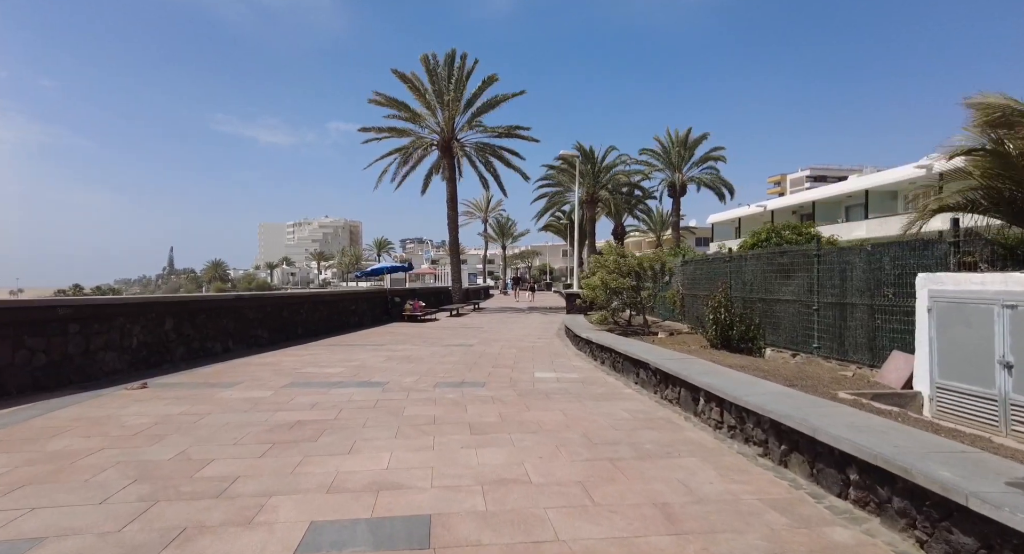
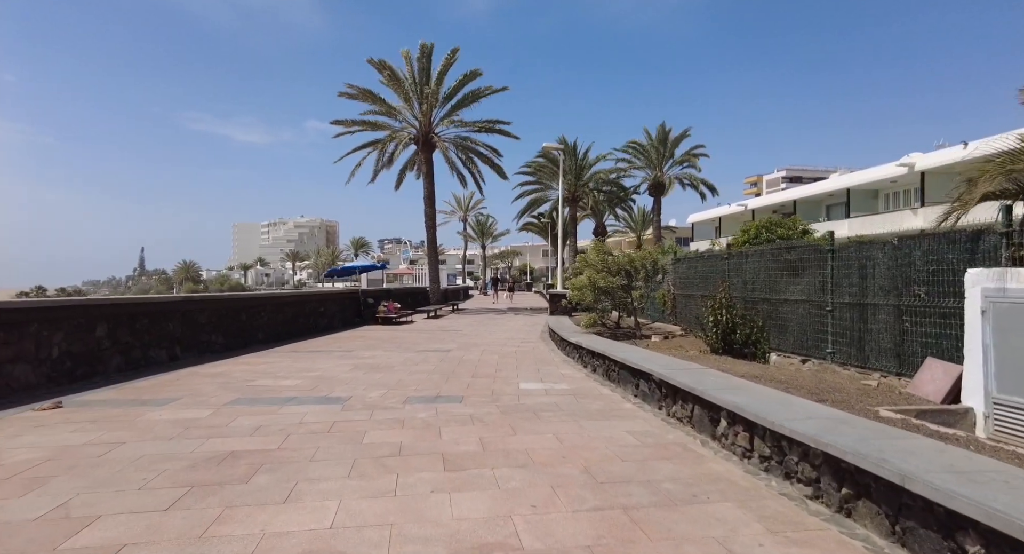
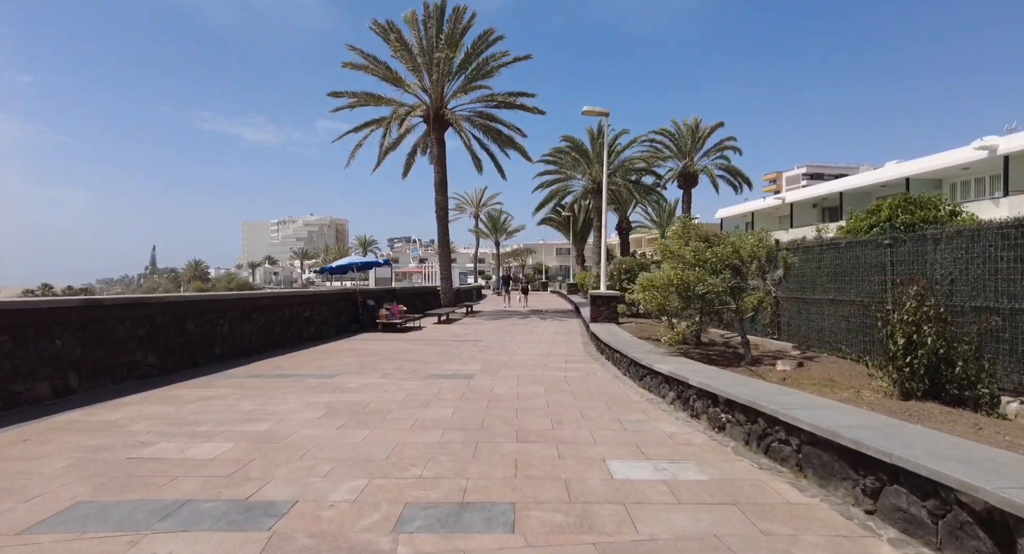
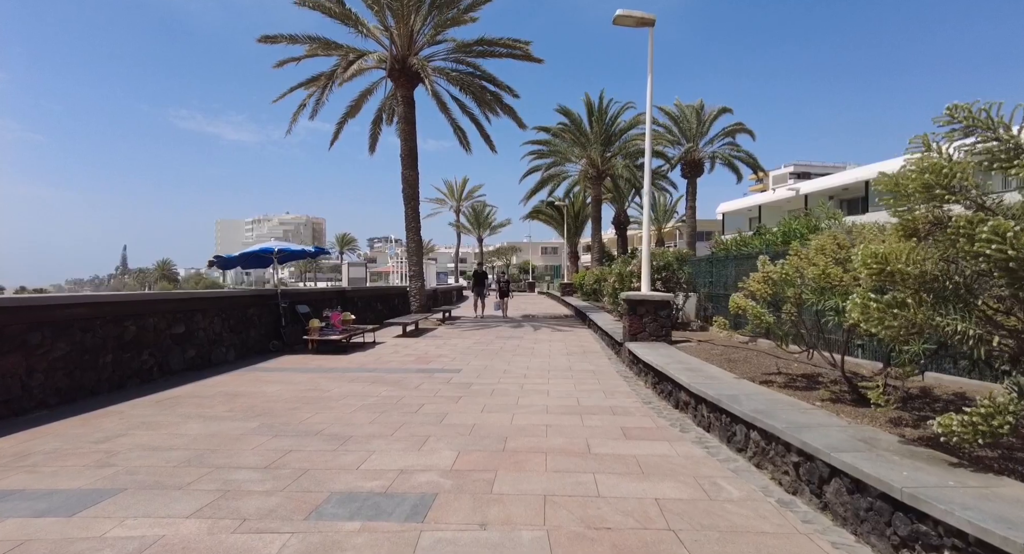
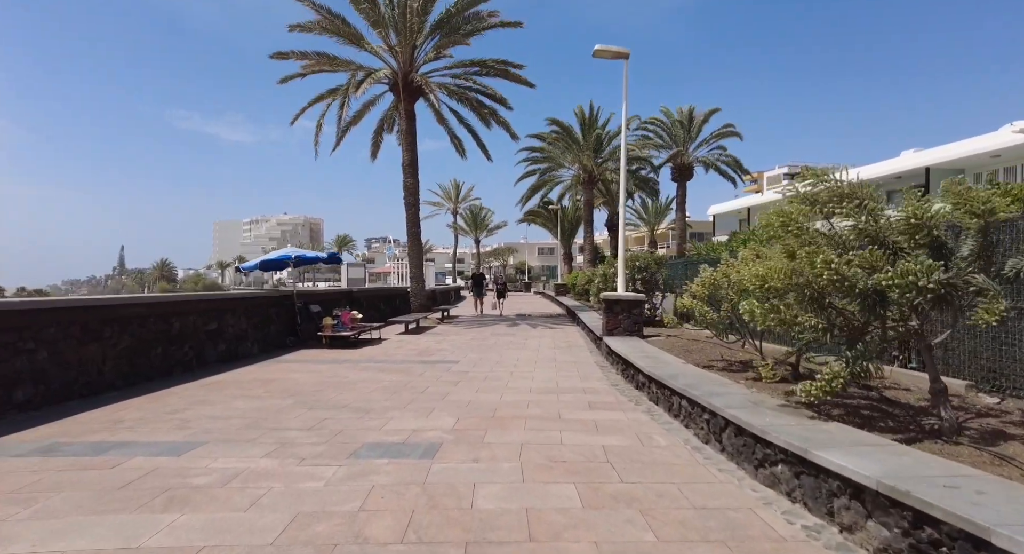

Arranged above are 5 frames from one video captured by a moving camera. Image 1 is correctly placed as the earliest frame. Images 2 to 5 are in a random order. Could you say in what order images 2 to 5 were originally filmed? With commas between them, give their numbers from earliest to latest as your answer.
2, 3, 5, 4
